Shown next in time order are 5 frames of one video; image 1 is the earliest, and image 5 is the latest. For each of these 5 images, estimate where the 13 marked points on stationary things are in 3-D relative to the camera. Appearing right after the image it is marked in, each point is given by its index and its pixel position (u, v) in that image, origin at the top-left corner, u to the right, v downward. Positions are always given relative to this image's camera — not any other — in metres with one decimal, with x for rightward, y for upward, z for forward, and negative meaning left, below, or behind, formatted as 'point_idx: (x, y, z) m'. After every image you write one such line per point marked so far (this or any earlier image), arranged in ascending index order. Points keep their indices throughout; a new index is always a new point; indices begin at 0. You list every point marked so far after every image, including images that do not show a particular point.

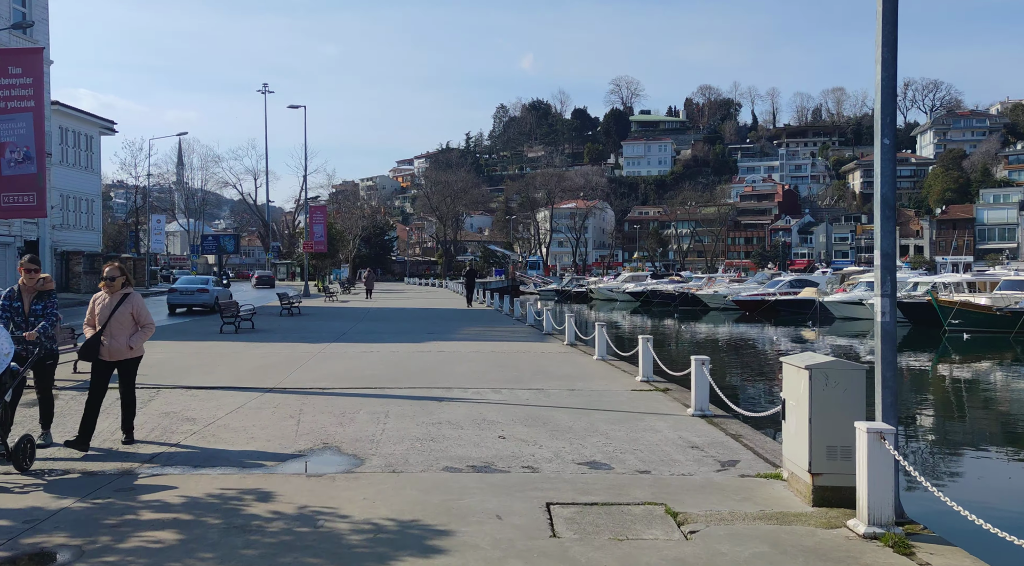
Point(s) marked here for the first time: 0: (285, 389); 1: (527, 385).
0: (-3.4, -1.6, +12.8) m
1: (+0.2, -1.6, +12.9) m
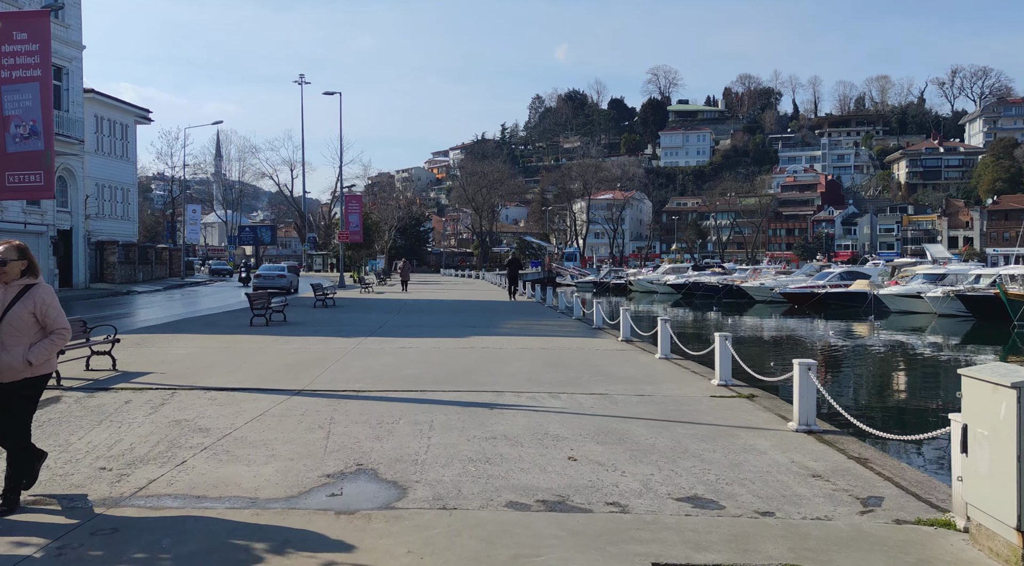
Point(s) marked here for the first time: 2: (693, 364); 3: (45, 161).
0: (-2.6, -1.4, +11.4) m
1: (+1.0, -1.4, +11.3) m
2: (+2.9, -1.3, +13.6) m
3: (-9.1, +2.4, +16.4) m
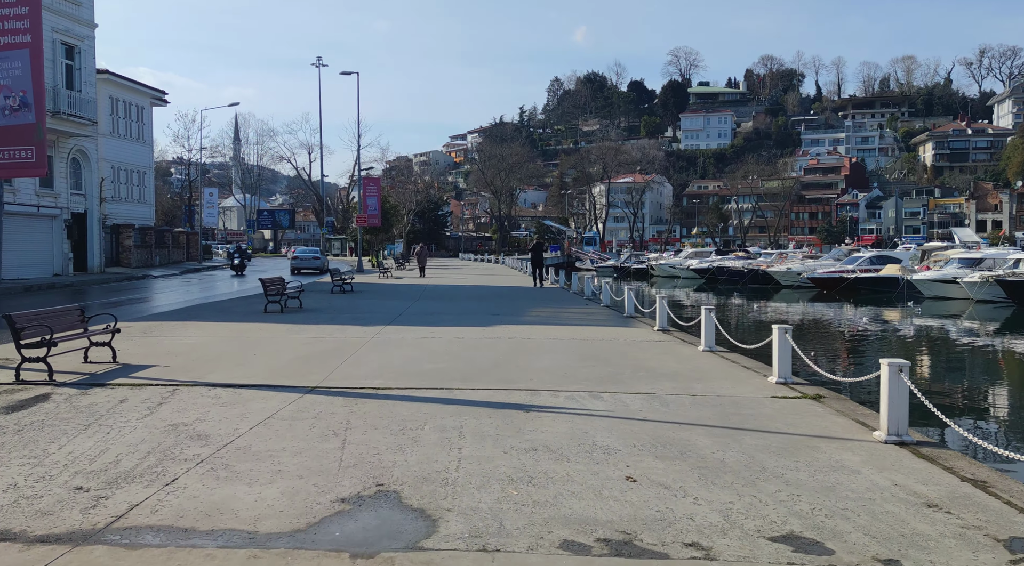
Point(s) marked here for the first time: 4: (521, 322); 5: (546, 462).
0: (-2.2, -1.3, +10.3) m
1: (+1.4, -1.2, +10.2) m
2: (+3.4, -1.1, +12.4) m
3: (-8.5, +2.6, +15.4) m
4: (+0.2, -0.9, +19.1) m
5: (+0.3, -1.4, +6.7) m
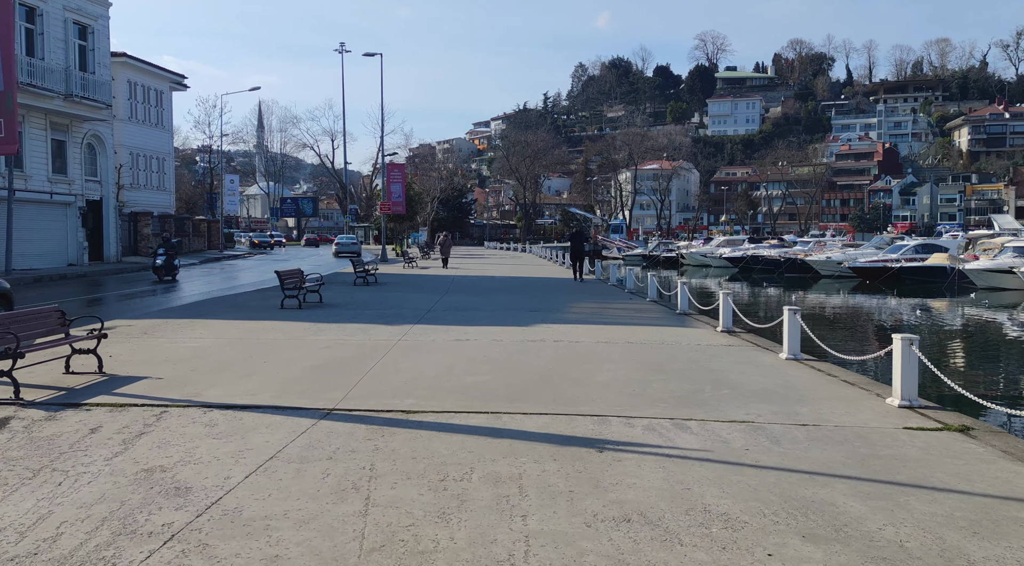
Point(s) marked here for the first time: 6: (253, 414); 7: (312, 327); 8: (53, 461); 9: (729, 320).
0: (-1.6, -1.3, +8.4) m
1: (+2.0, -1.3, +8.2) m
2: (+4.0, -1.1, +10.4) m
3: (-7.8, +2.7, +13.6) m
4: (+1.0, -0.8, +17.2) m
5: (+0.8, -1.5, +4.7) m
6: (-2.5, -1.3, +8.3) m
7: (-3.7, -0.8, +15.7) m
8: (-3.5, -1.4, +6.6) m
9: (+3.8, -0.7, +15.2) m
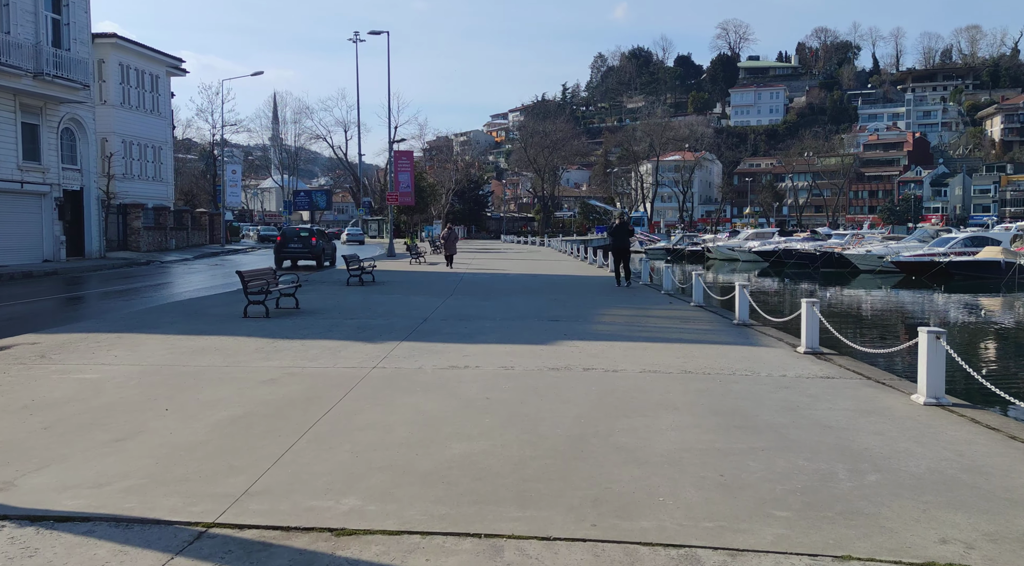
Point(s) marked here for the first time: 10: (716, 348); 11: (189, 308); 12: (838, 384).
0: (-1.6, -1.4, +4.8) m
1: (+2.1, -1.4, +4.5) m
2: (+4.1, -1.2, +6.6) m
3: (-7.6, +2.6, +10.1) m
4: (+1.3, -0.8, +13.5) m
5: (+0.7, -1.6, +1.0) m
6: (-2.5, -1.4, +4.6) m
7: (-3.5, -0.9, +12.1) m
8: (-3.5, -1.5, +3.0) m
9: (+4.0, -0.7, +11.4) m
10: (+2.8, -0.9, +11.8) m
11: (-6.6, -0.5, +17.4) m
12: (+3.5, -1.1, +9.2) m
